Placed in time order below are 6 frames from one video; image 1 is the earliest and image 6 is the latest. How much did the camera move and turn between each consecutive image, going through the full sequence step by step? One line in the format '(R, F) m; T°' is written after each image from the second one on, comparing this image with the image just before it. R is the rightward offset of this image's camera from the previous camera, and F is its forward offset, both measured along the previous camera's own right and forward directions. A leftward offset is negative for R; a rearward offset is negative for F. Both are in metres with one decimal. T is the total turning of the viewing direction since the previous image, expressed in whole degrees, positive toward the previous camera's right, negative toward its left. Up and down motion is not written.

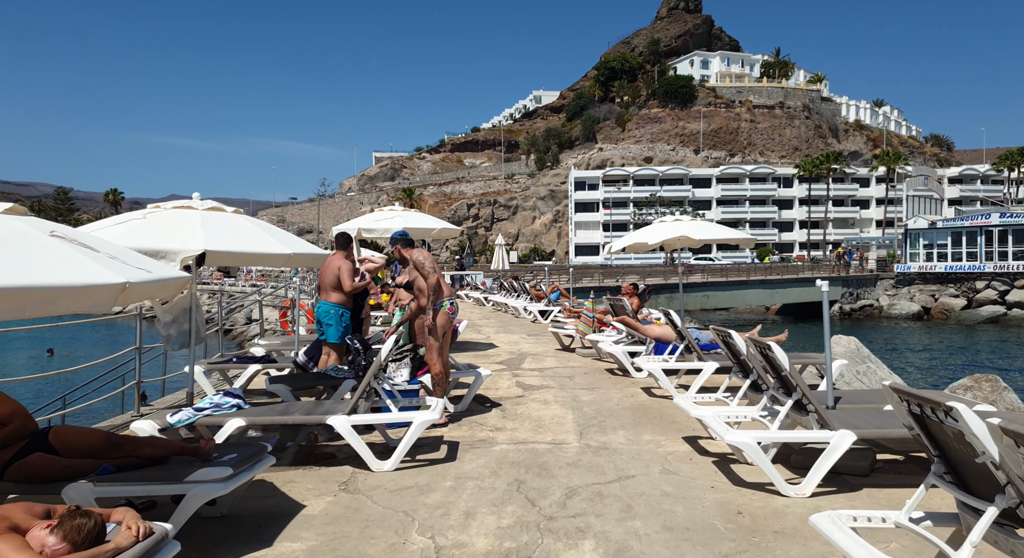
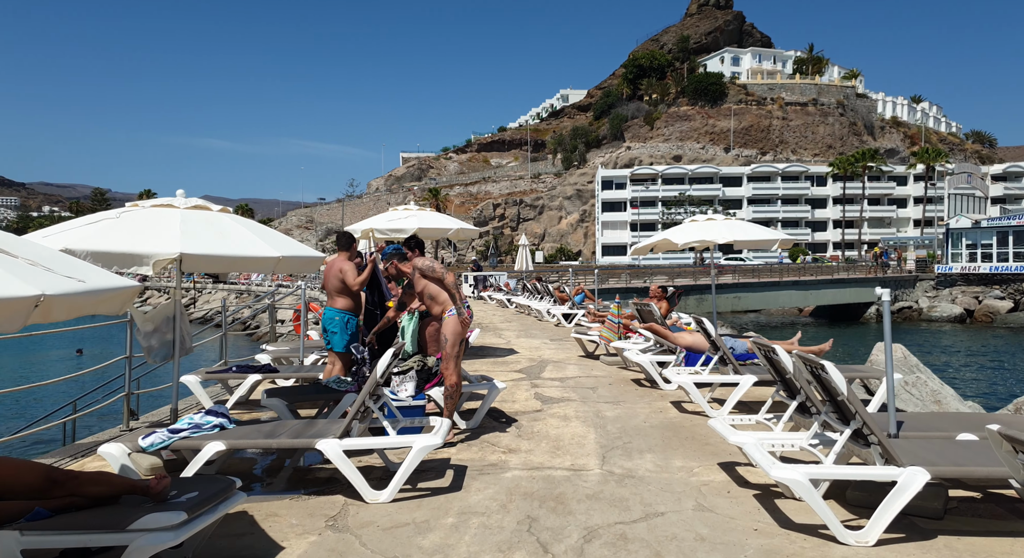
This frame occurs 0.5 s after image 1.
(+0.1, +0.6) m; -3°
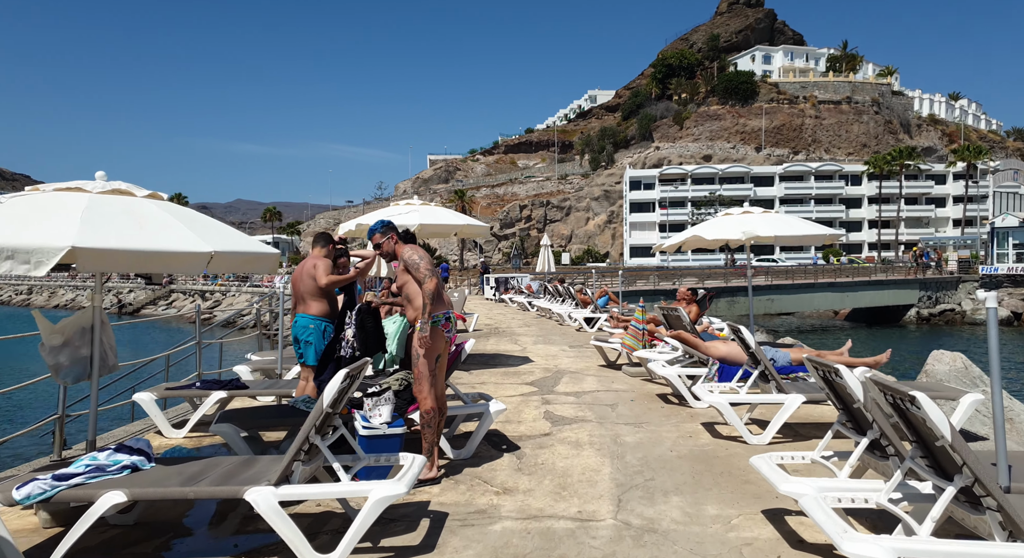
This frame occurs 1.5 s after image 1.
(+0.3, +1.0) m; -3°
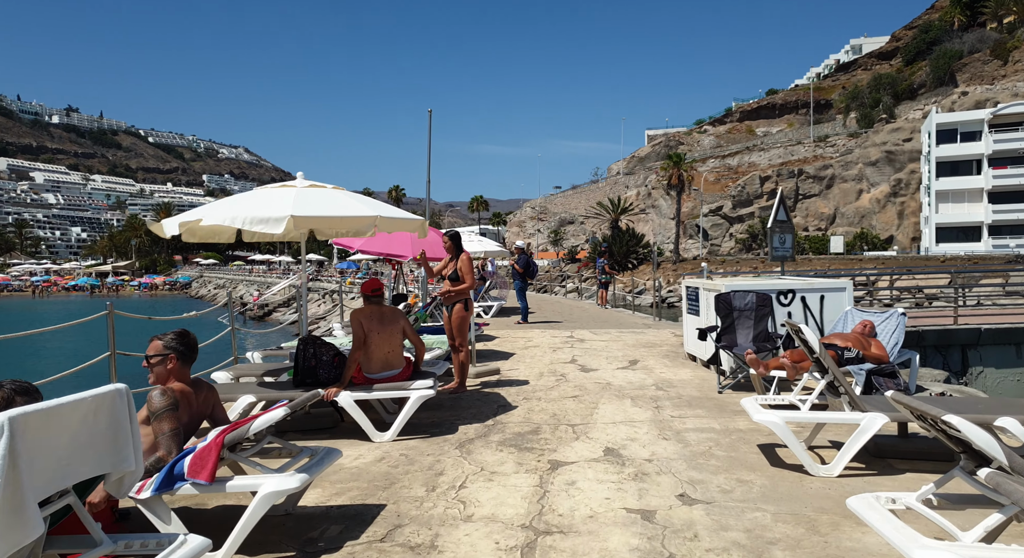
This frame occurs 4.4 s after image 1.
(+0.4, +2.8) m; -6°
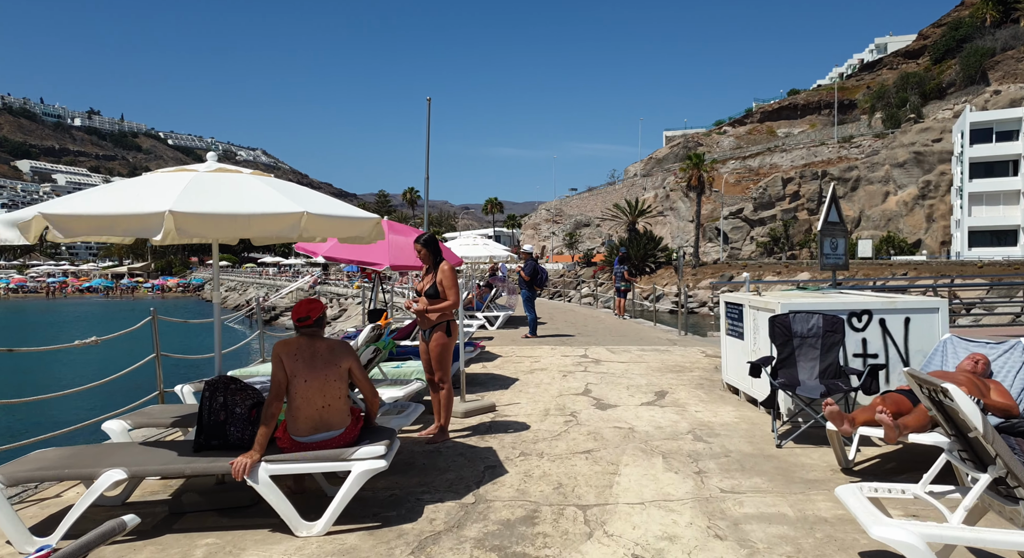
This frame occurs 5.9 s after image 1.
(+0.1, +1.3) m; -1°
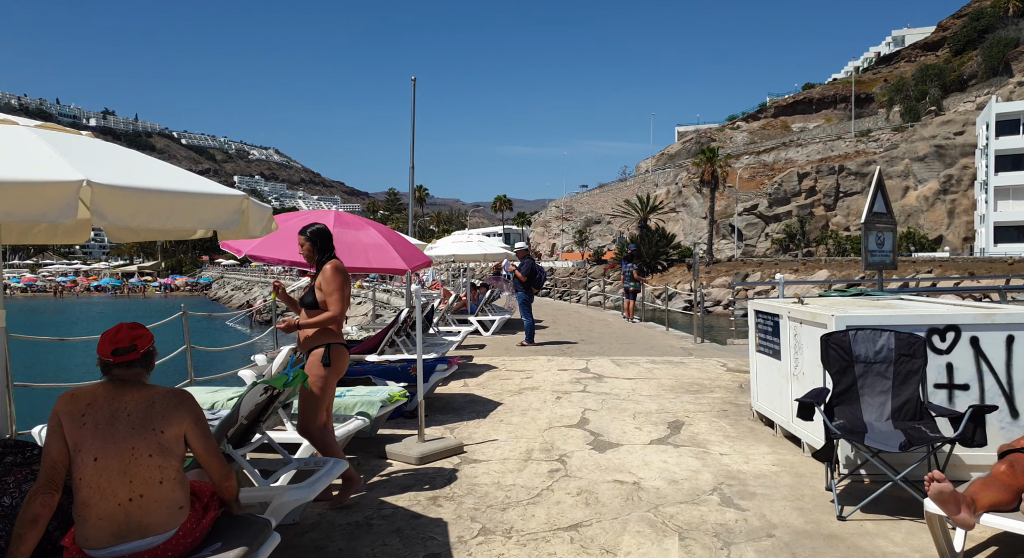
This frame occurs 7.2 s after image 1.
(+0.3, +1.2) m; -1°
